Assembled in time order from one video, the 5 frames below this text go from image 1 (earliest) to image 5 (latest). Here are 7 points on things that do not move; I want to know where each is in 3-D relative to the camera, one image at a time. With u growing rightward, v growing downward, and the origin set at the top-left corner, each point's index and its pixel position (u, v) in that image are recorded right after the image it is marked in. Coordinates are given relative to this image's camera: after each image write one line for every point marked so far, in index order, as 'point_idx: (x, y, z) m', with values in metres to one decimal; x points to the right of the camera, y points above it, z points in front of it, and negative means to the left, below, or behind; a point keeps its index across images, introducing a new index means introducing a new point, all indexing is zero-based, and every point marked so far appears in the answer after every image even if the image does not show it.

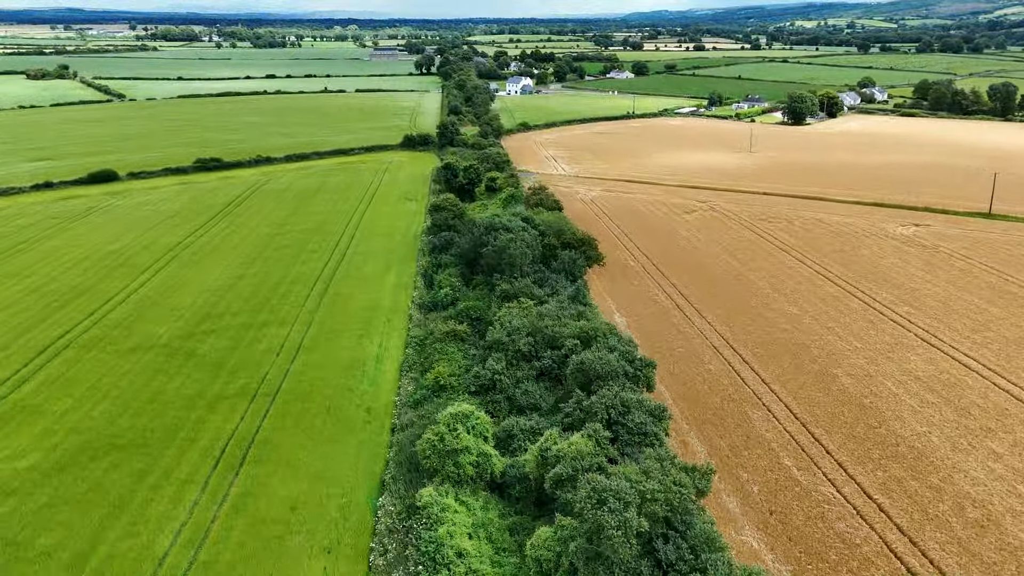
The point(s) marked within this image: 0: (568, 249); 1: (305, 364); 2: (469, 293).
0: (+1.5, +1.0, +13.8) m
1: (-4.5, -1.6, +11.0) m
2: (-1.1, -0.1, +12.6) m
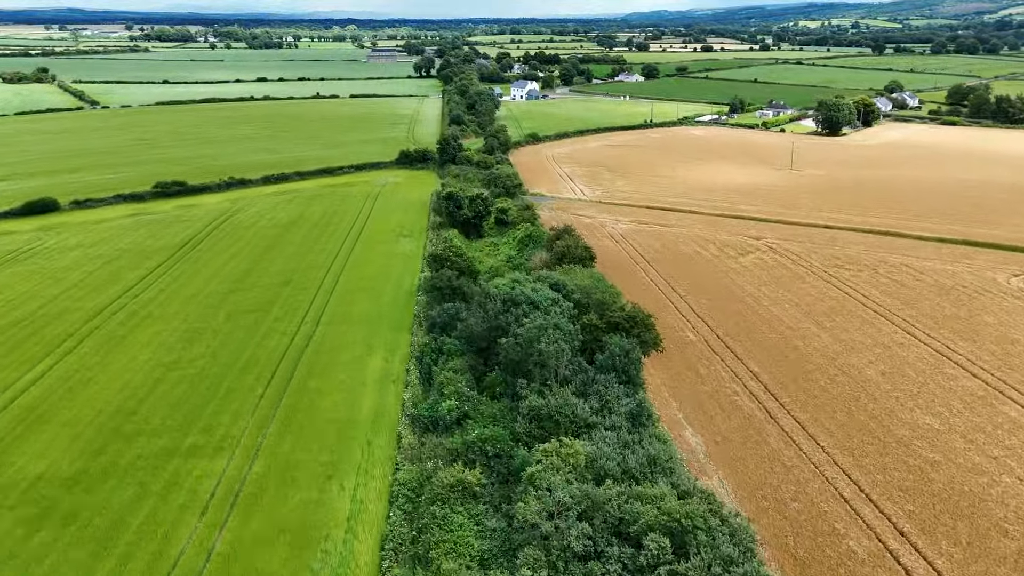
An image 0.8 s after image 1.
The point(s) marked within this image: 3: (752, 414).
0: (+2.1, -0.9, +10.1) m
1: (-3.9, -3.6, +7.3) m
2: (-0.5, -2.1, +8.9) m
3: (+4.6, -2.4, +9.7) m
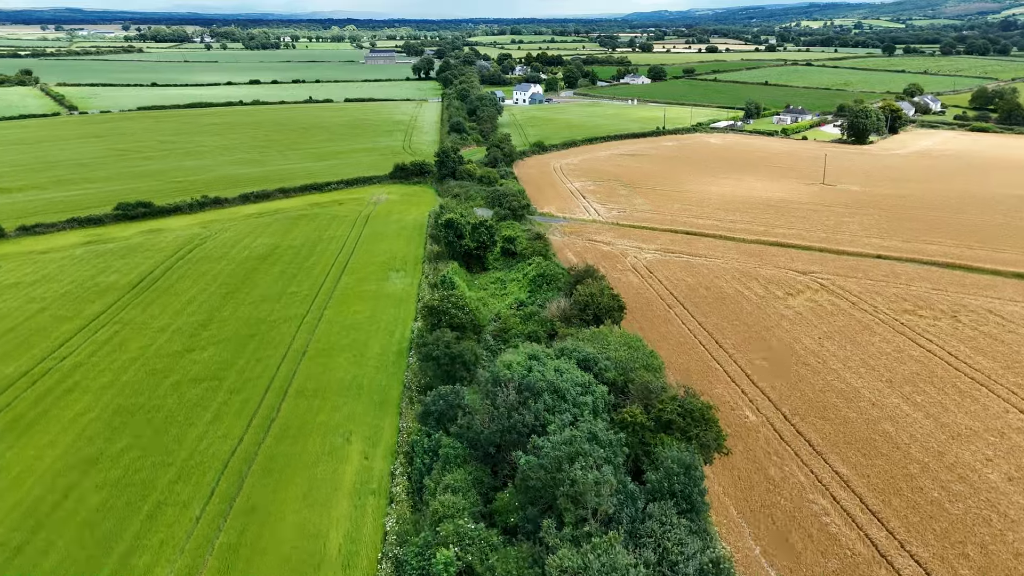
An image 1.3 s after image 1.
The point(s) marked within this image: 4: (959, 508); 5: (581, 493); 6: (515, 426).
0: (+2.4, -2.2, +7.6) m
1: (-3.6, -4.9, +4.8) m
2: (-0.2, -3.4, +6.4) m
3: (+4.9, -3.7, +7.2) m
4: (+6.9, -3.4, +7.9) m
5: (+0.9, -2.5, +6.5) m
6: (0.0, -2.0, +7.5) m
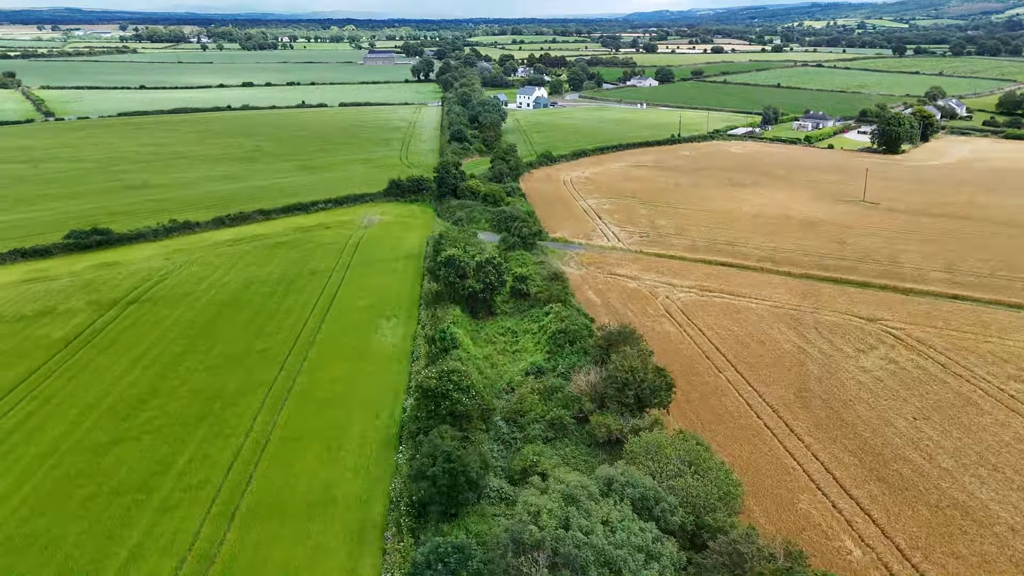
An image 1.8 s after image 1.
0: (+2.7, -3.5, +5.1) m
1: (-3.3, -6.2, +2.3) m
2: (+0.1, -4.7, +3.9) m
3: (+5.2, -5.0, +4.8) m
4: (+7.2, -4.7, +5.4) m
5: (+1.2, -3.9, +4.0) m
6: (+0.4, -3.3, +5.0) m
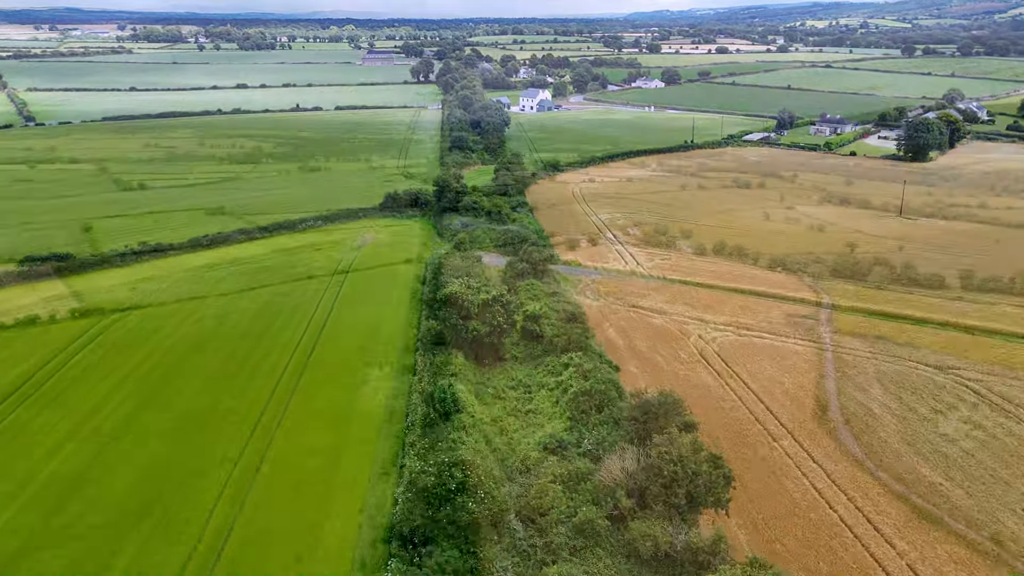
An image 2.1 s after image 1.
0: (+2.9, -4.5, +3.2) m
1: (-3.1, -7.2, +0.5) m
2: (+0.3, -5.7, +2.1) m
3: (+5.4, -6.0, +2.9) m
4: (+7.5, -5.6, +3.6) m
5: (+1.4, -4.8, +2.1) m
6: (+0.6, -4.3, +3.2) m
